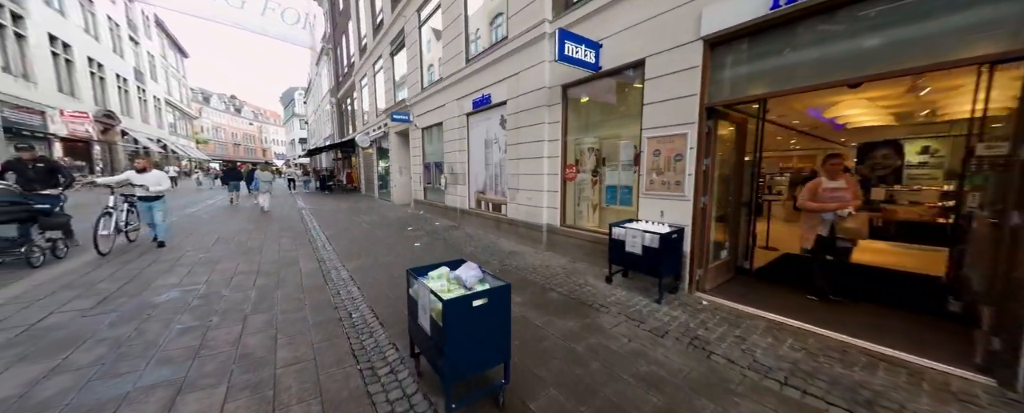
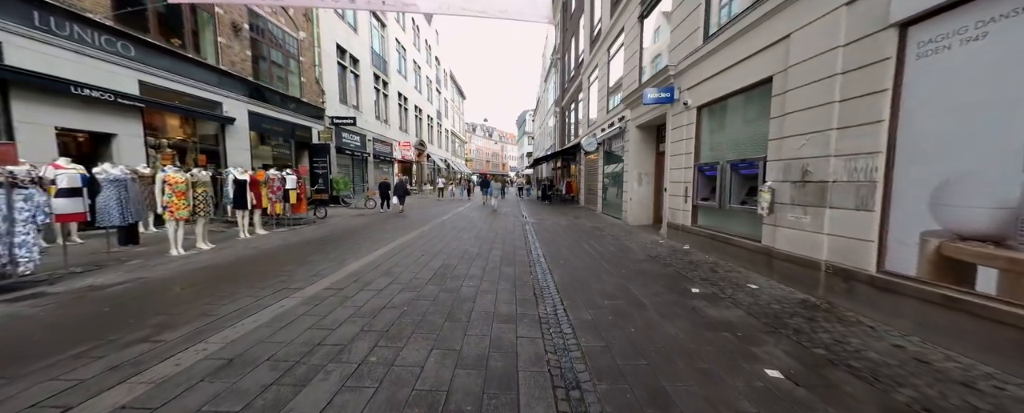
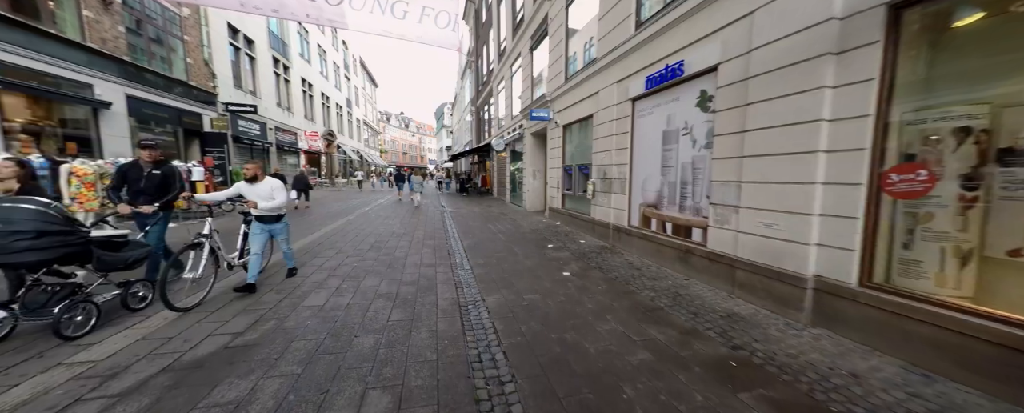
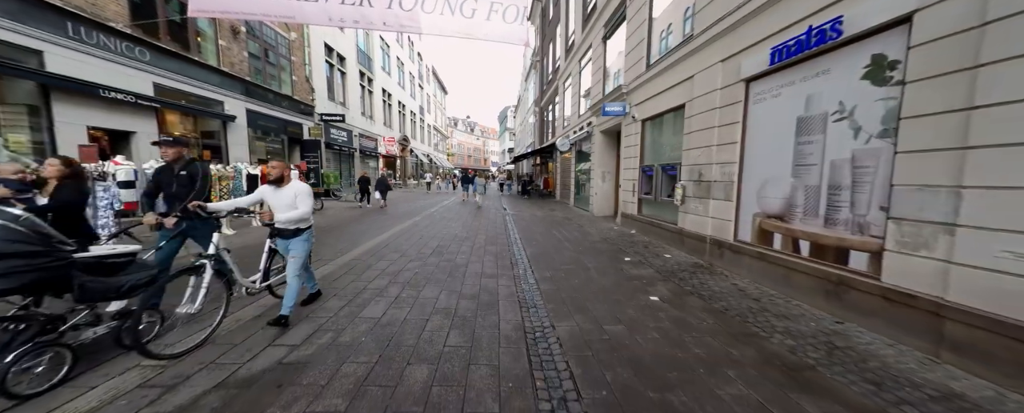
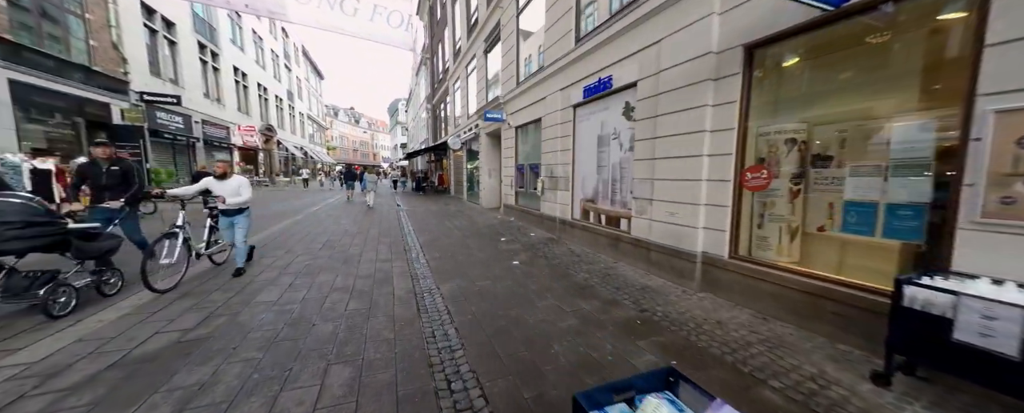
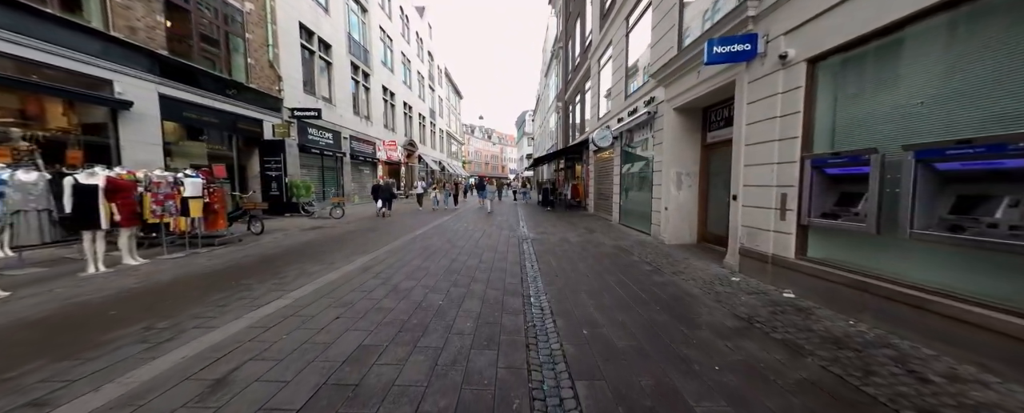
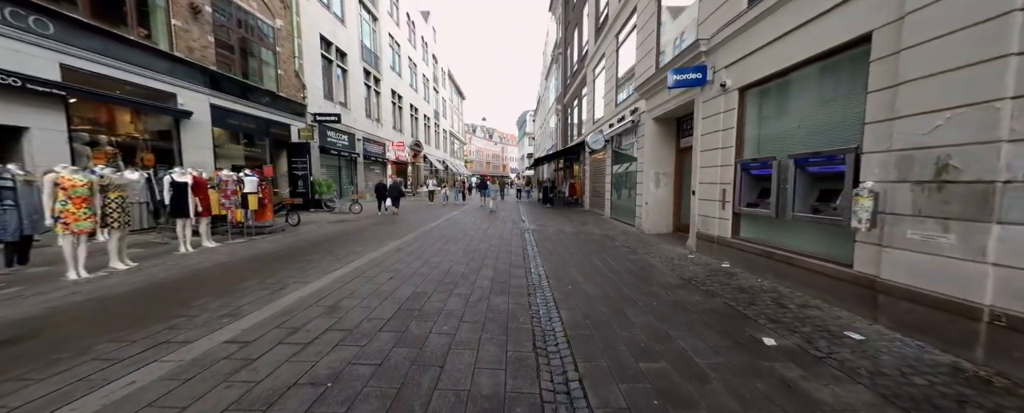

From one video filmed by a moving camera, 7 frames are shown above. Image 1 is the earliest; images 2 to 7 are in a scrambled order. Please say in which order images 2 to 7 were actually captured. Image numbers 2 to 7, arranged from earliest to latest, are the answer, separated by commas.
5, 3, 4, 2, 7, 6
